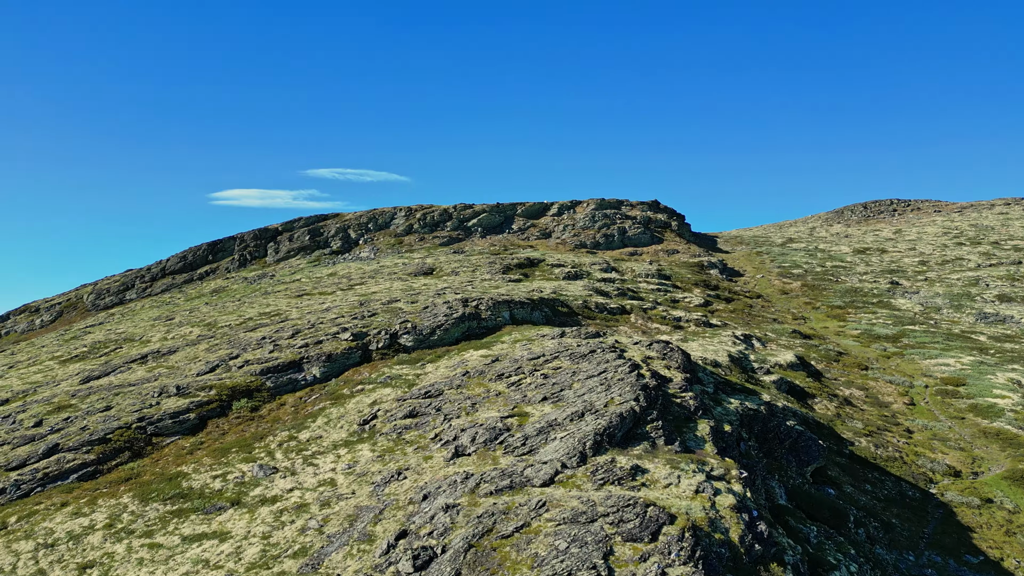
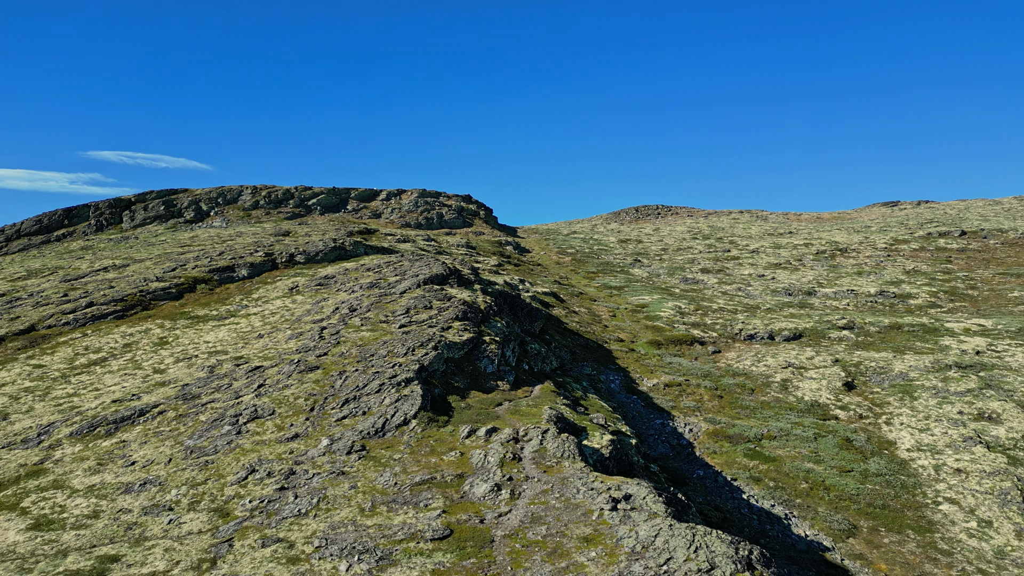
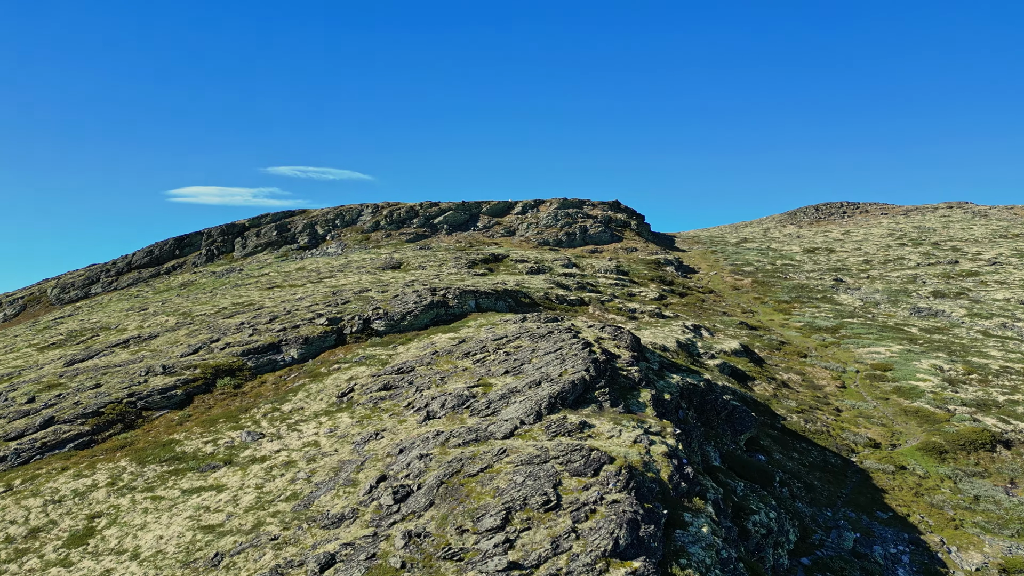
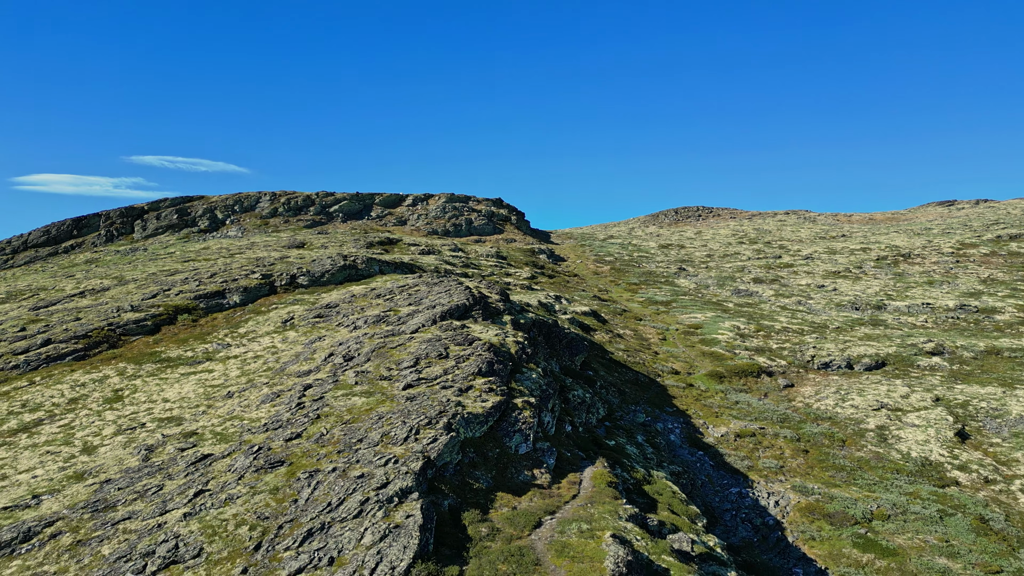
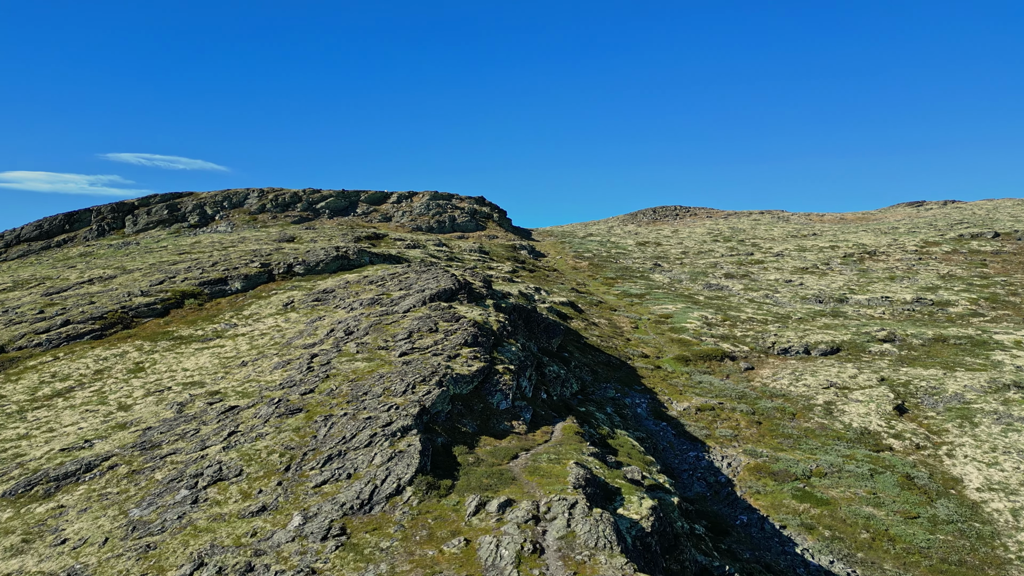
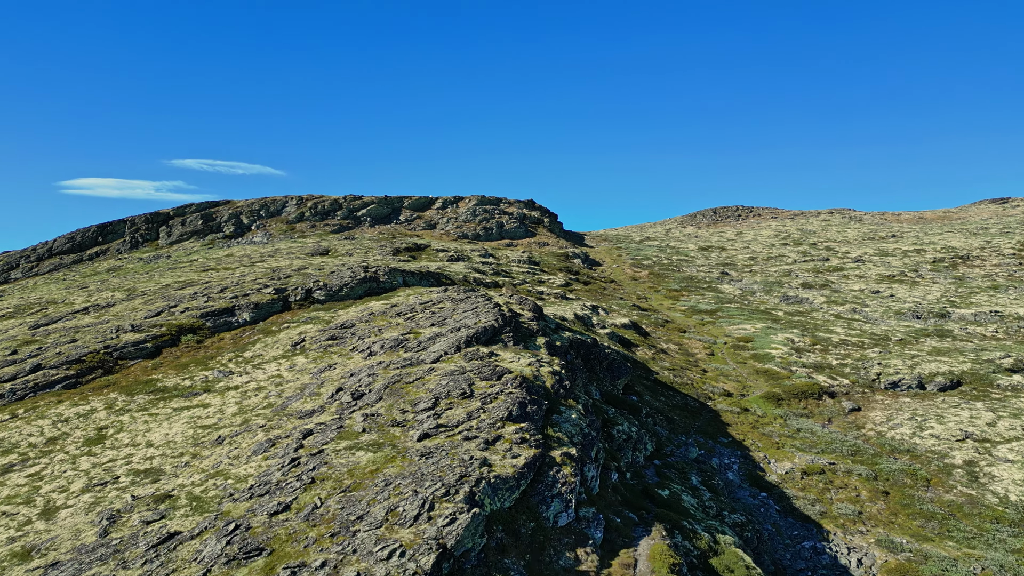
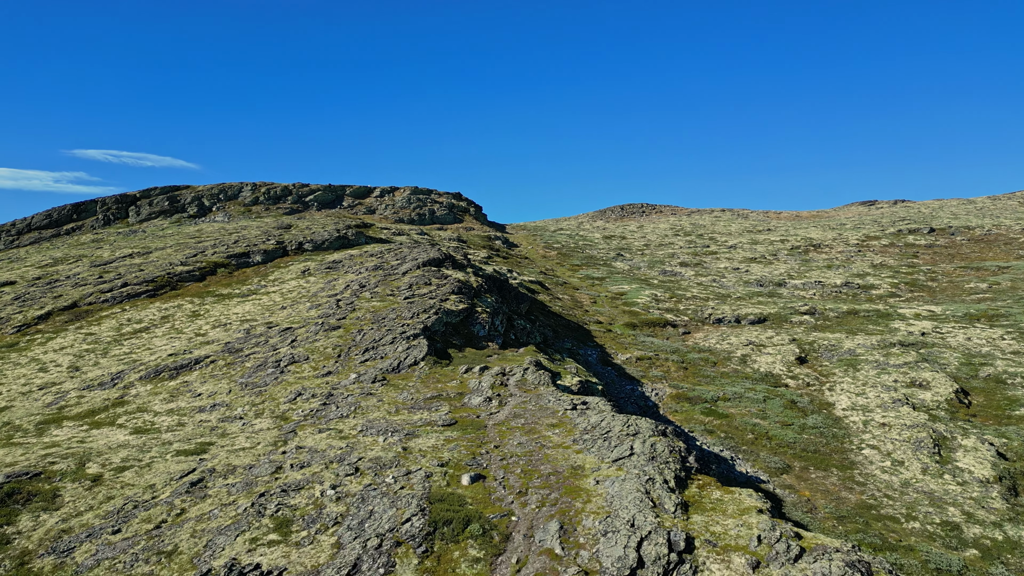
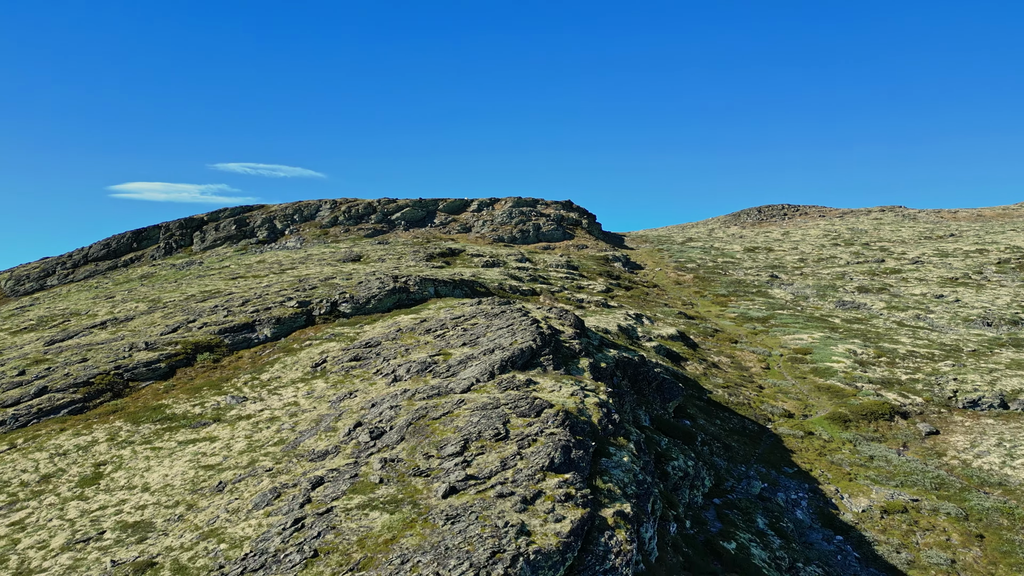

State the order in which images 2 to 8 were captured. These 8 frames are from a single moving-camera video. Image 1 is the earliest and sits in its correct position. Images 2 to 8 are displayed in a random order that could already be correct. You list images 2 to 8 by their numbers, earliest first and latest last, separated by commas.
3, 8, 6, 4, 5, 2, 7
